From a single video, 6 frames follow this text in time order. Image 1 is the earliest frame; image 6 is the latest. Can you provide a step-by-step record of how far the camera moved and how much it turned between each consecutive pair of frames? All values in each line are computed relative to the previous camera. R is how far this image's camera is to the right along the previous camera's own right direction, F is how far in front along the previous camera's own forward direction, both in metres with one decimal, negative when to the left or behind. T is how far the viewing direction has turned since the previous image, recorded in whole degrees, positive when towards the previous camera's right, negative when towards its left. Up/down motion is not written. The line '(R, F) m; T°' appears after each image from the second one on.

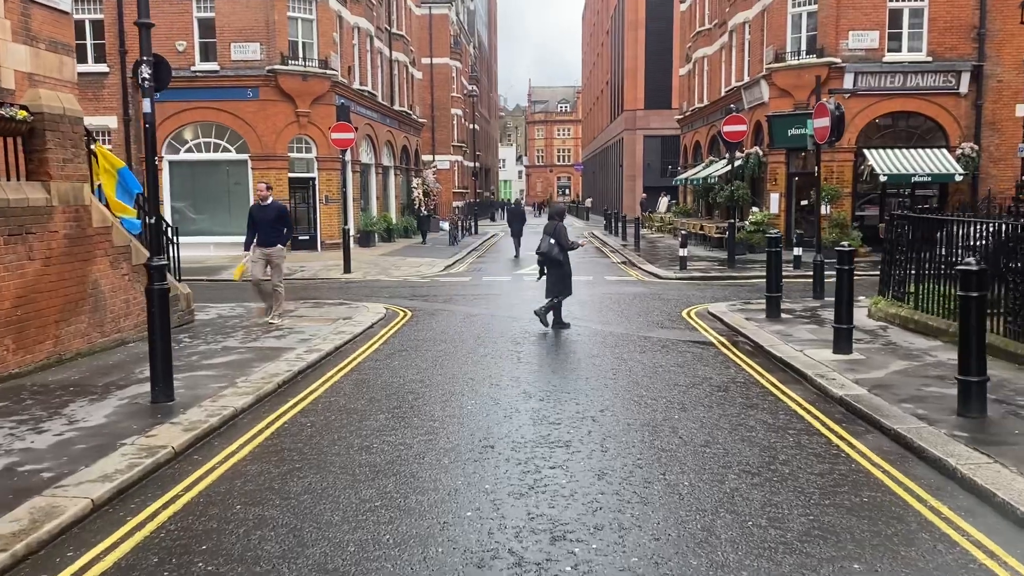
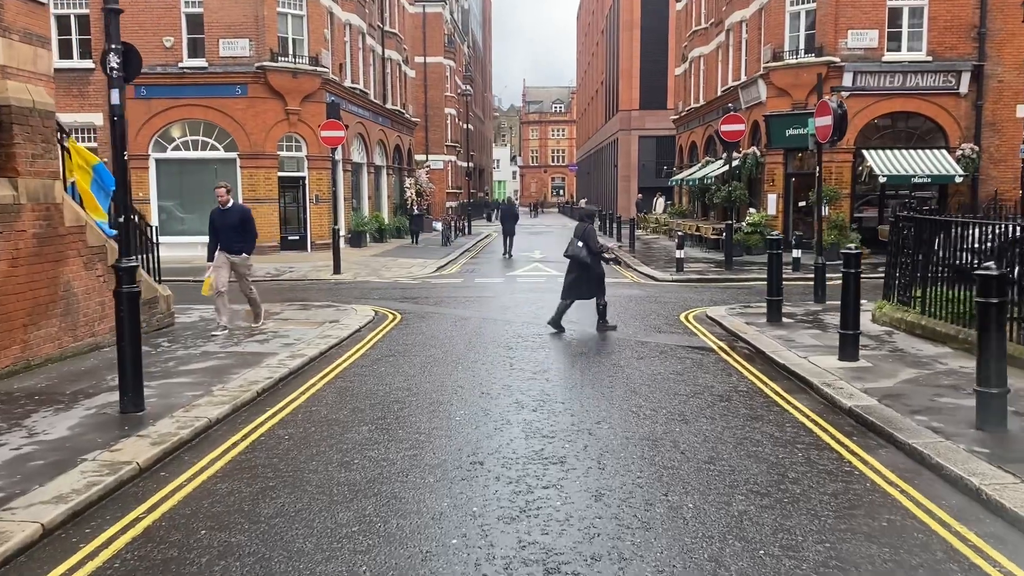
(0.0, +0.4) m; 0°
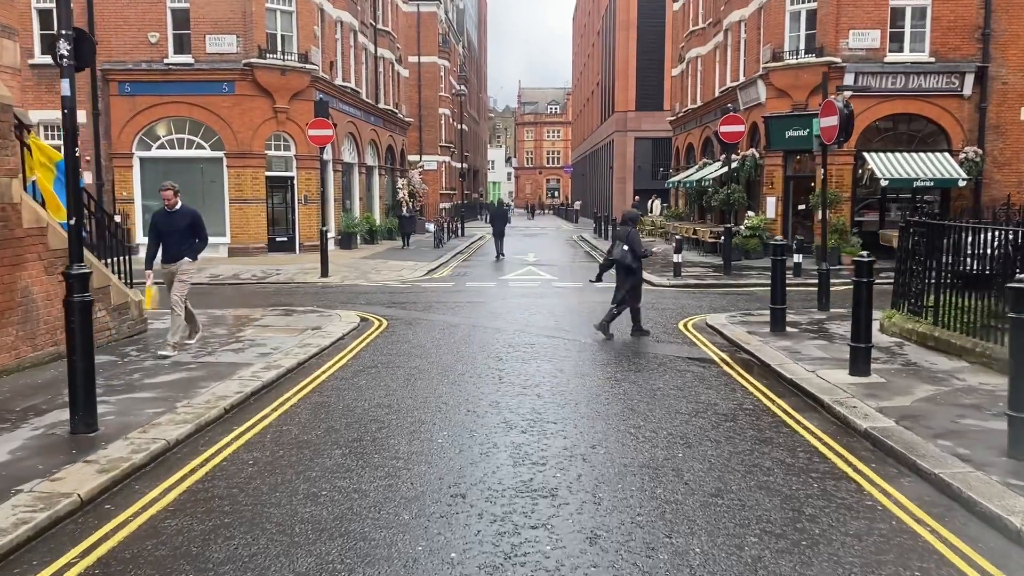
(0.0, +0.5) m; 0°
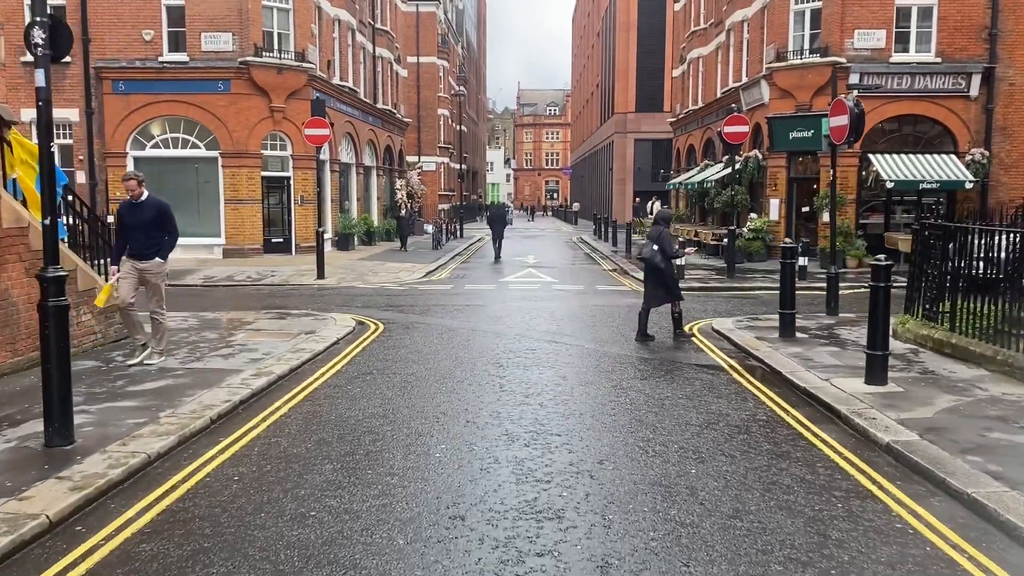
(0.0, +0.3) m; 0°
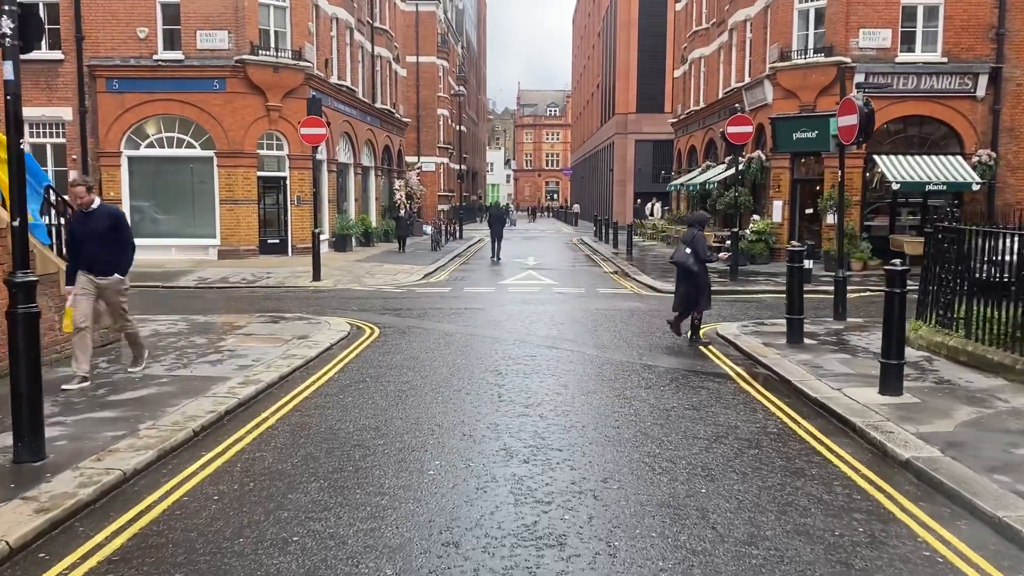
(0.0, +0.3) m; 0°
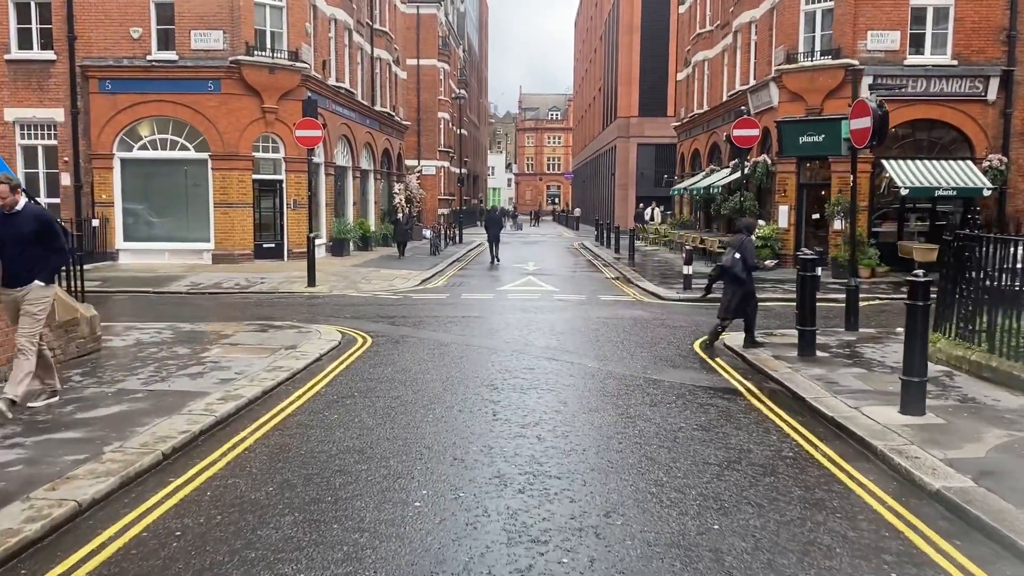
(0.0, +0.5) m; 0°
